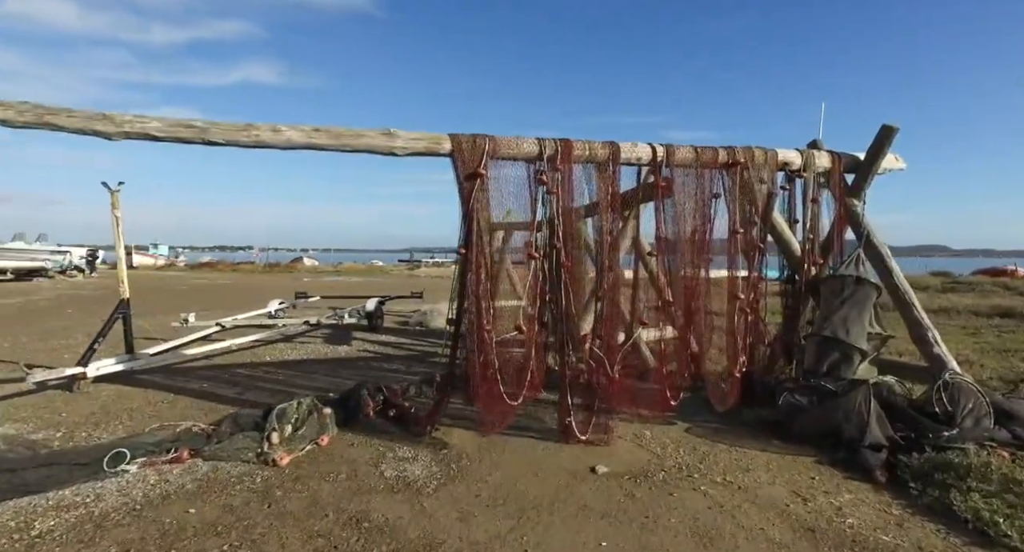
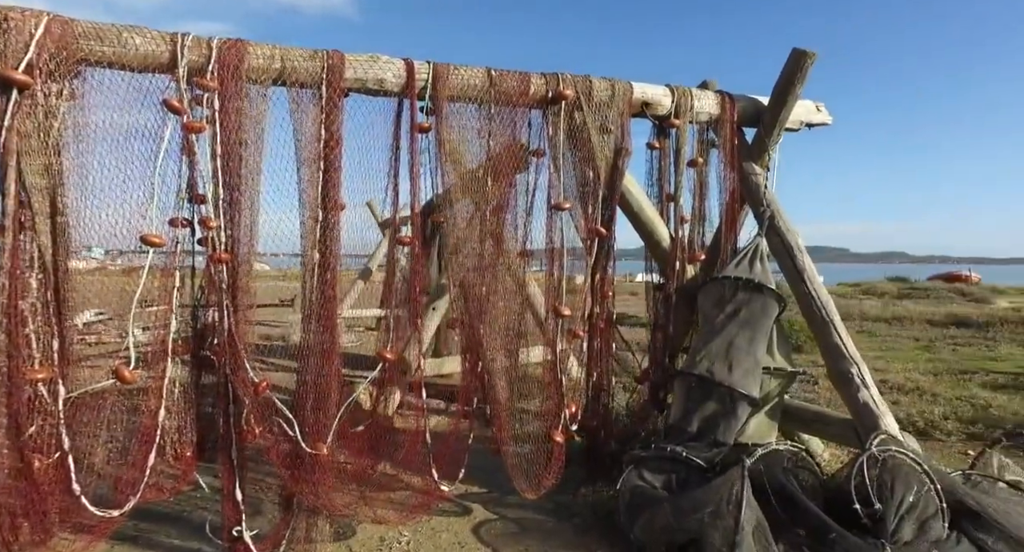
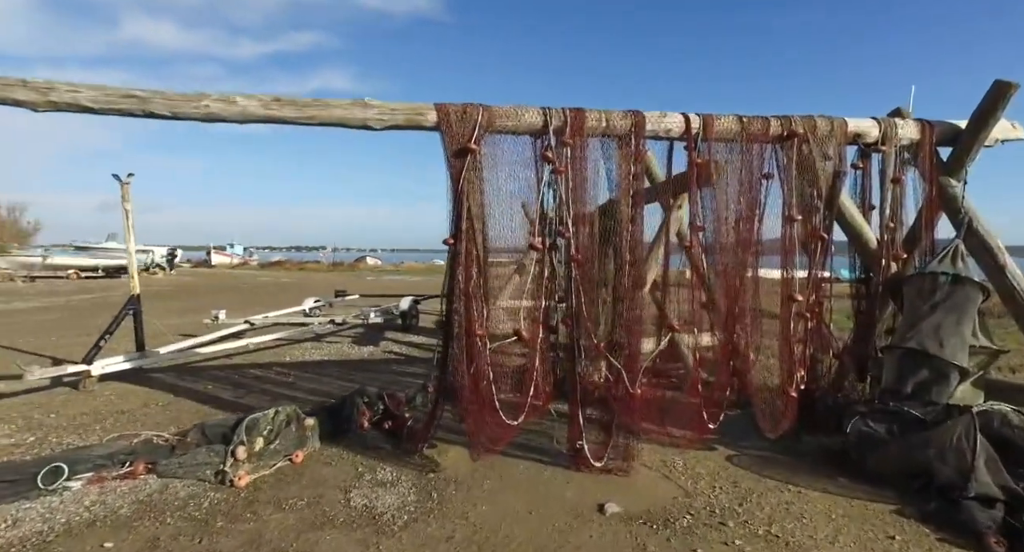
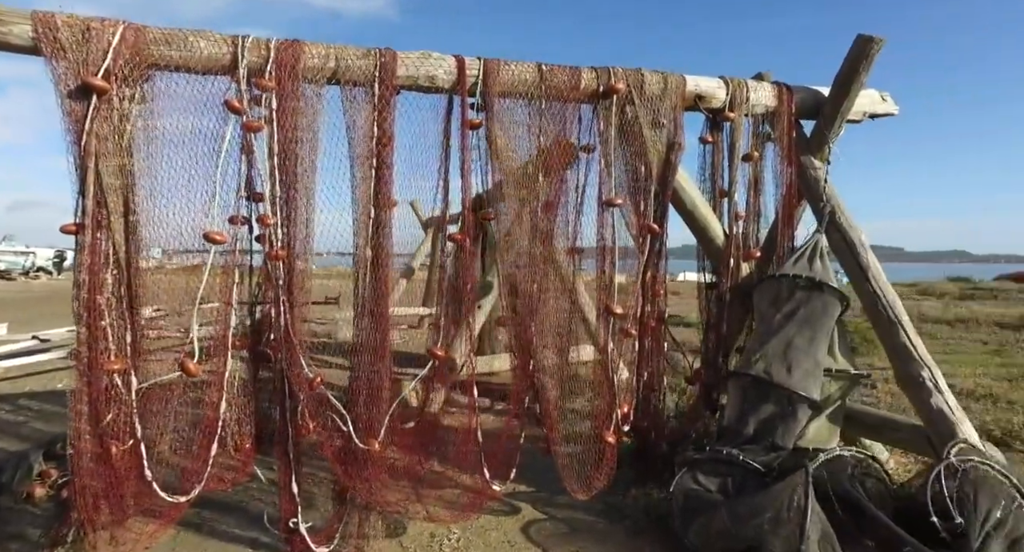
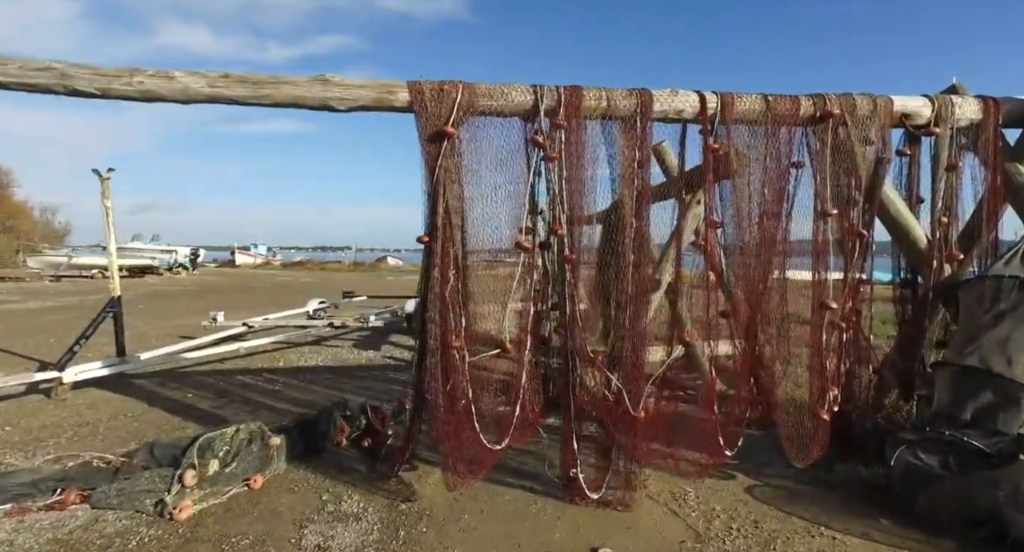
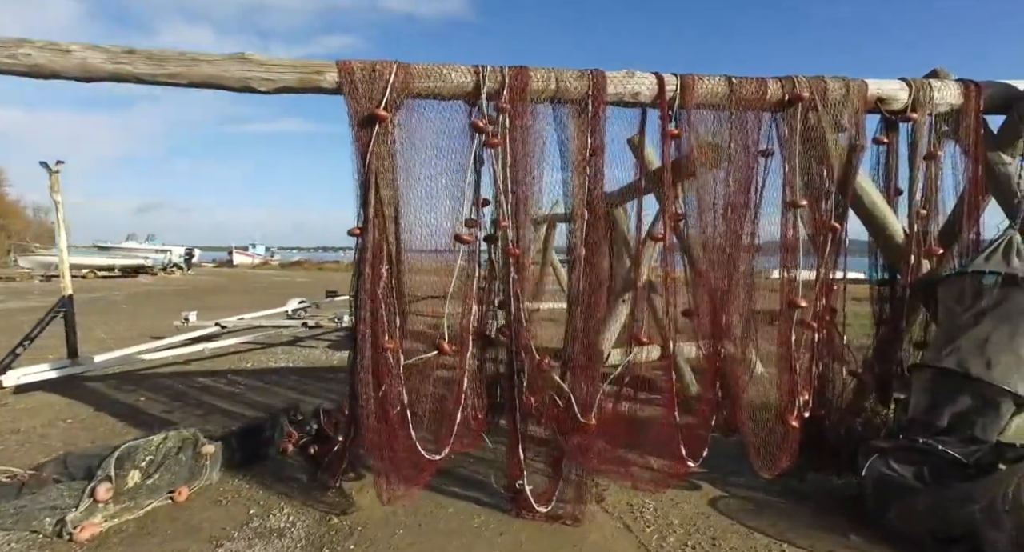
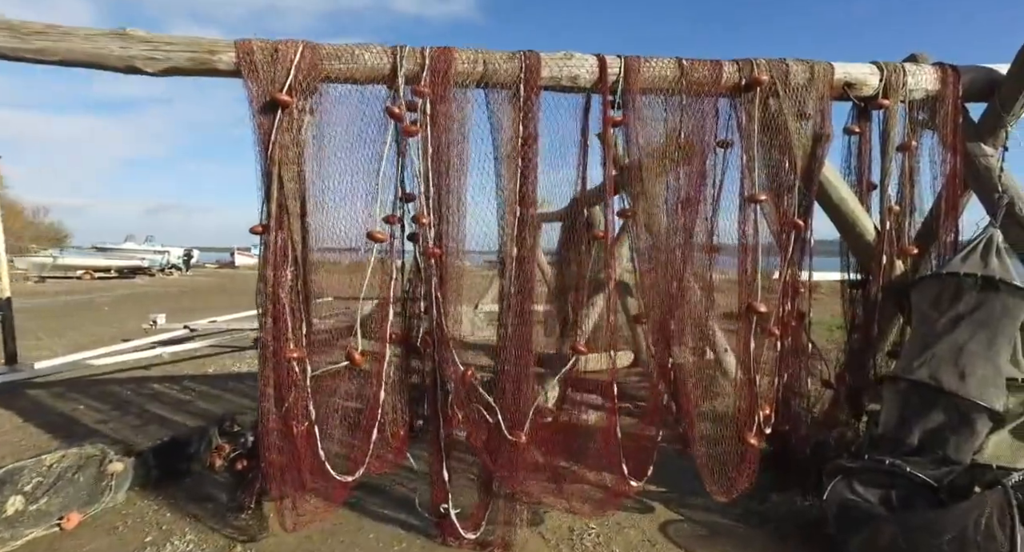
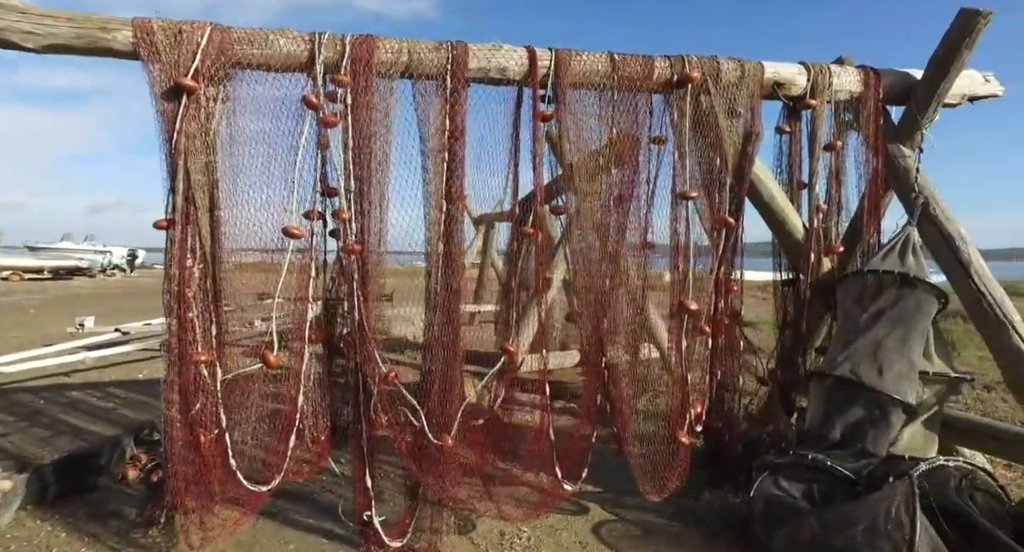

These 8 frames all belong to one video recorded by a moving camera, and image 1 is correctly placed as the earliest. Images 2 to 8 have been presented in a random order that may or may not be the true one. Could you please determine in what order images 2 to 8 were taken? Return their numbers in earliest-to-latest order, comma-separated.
3, 5, 6, 7, 8, 4, 2
